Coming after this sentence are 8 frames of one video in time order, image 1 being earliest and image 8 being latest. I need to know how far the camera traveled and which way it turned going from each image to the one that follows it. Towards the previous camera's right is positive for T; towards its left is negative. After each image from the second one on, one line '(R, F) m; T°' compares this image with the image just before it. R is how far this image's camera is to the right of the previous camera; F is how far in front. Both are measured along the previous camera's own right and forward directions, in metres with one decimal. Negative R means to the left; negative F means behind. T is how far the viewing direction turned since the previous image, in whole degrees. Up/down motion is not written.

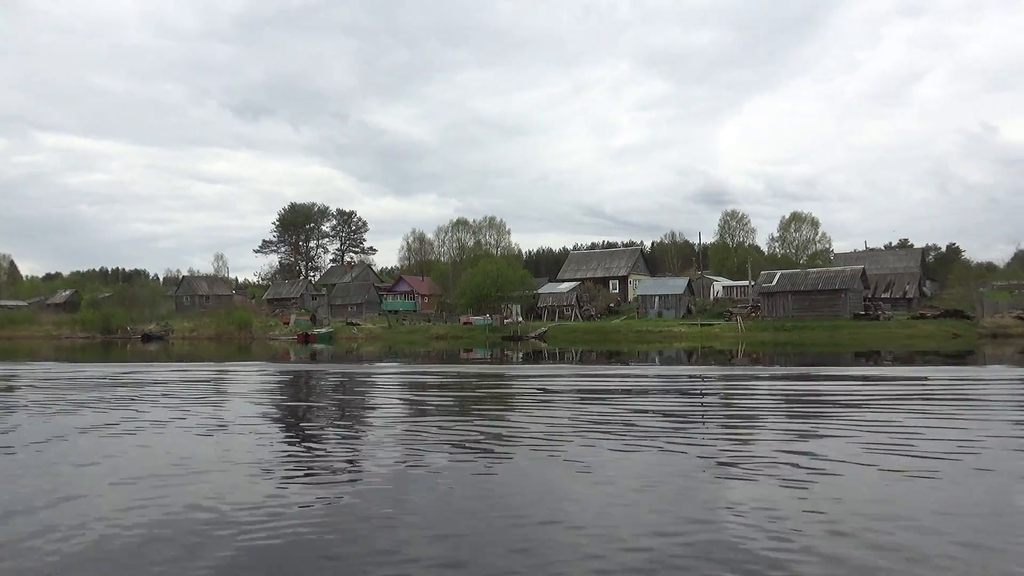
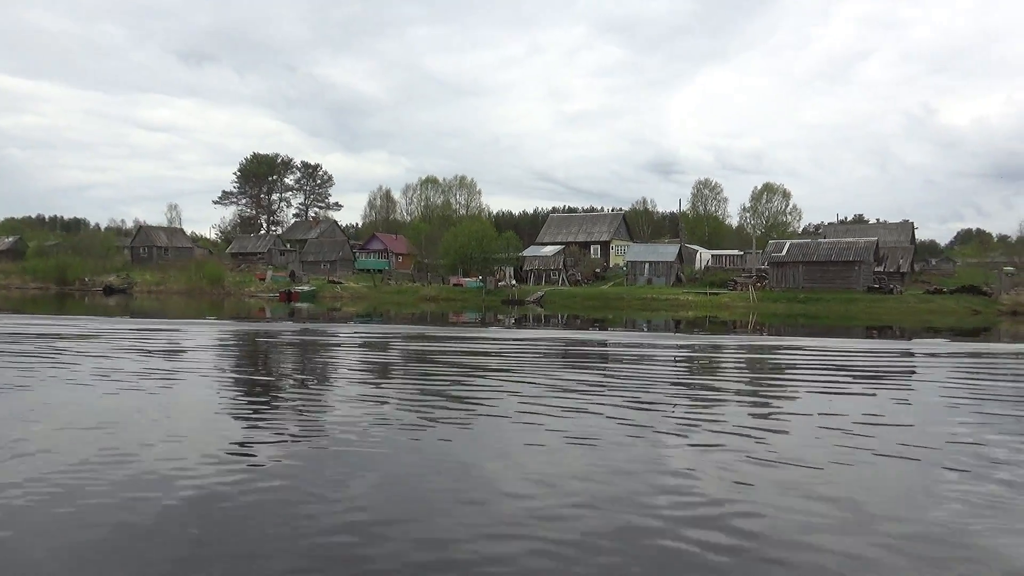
(-2.4, +1.7) m; +4°
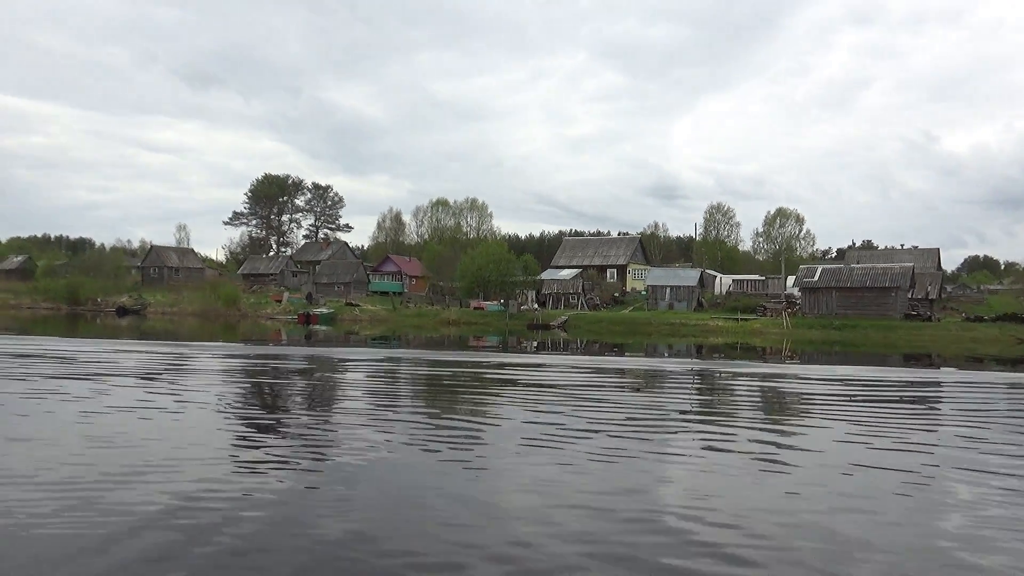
(-1.1, +0.7) m; 0°
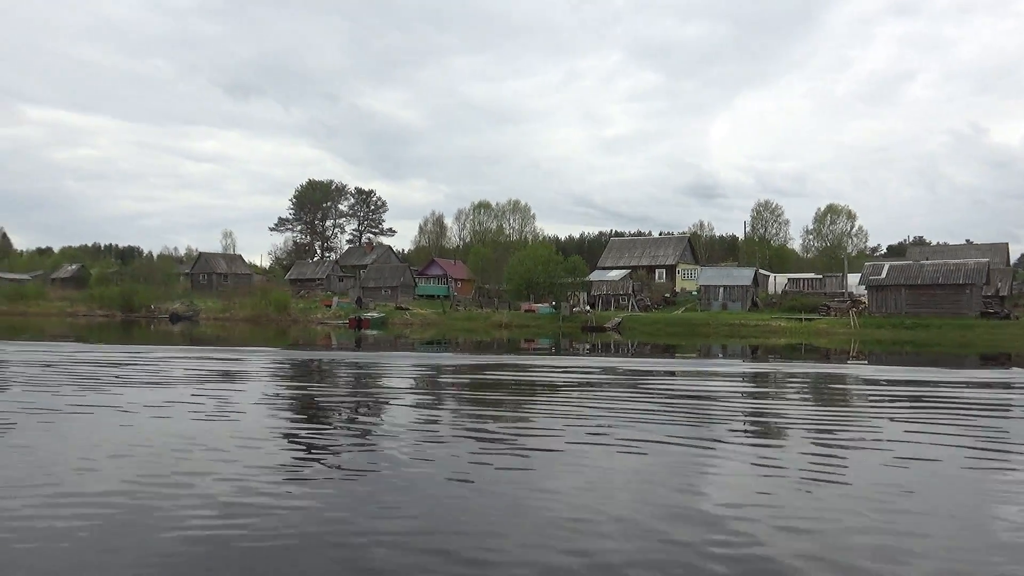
(-0.7, +0.6) m; -3°
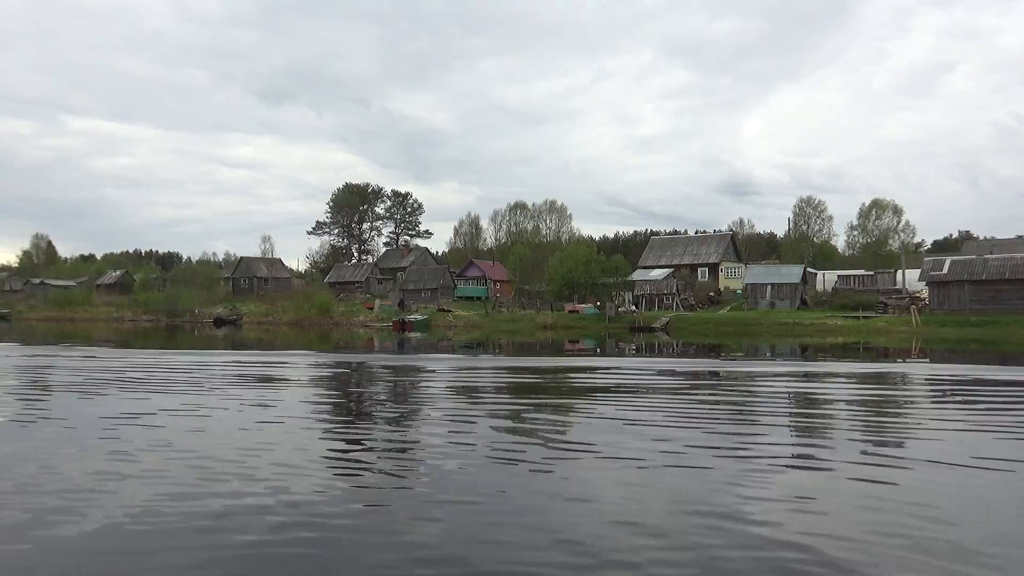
(-0.6, +0.5) m; -2°
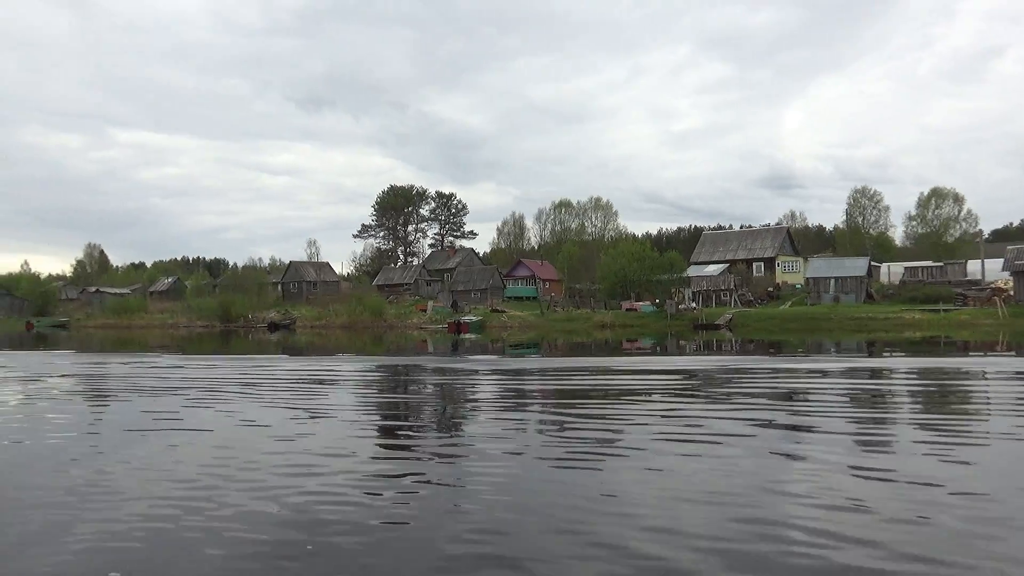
(-0.8, +0.7) m; -3°
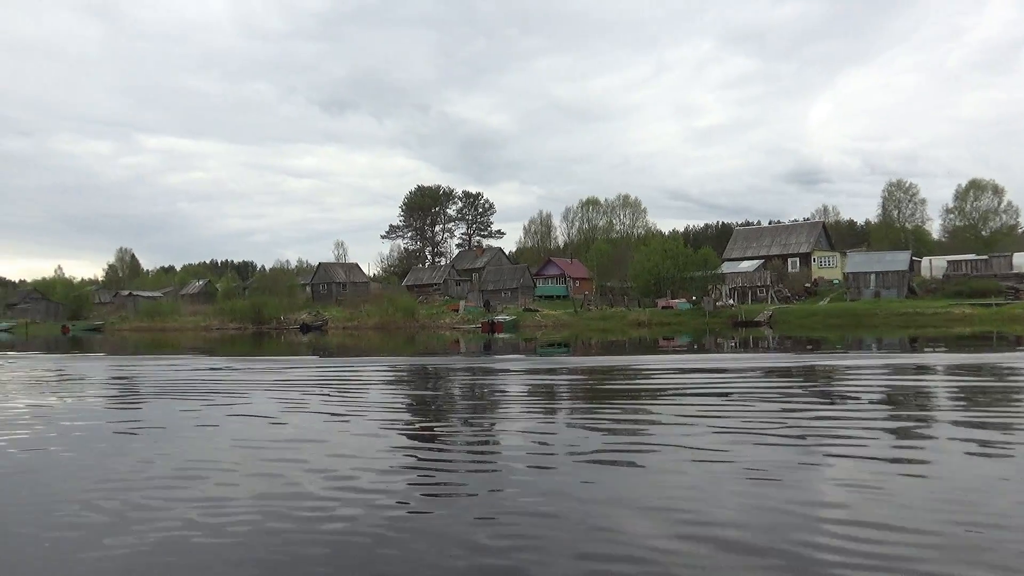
(-0.4, +0.4) m; -2°
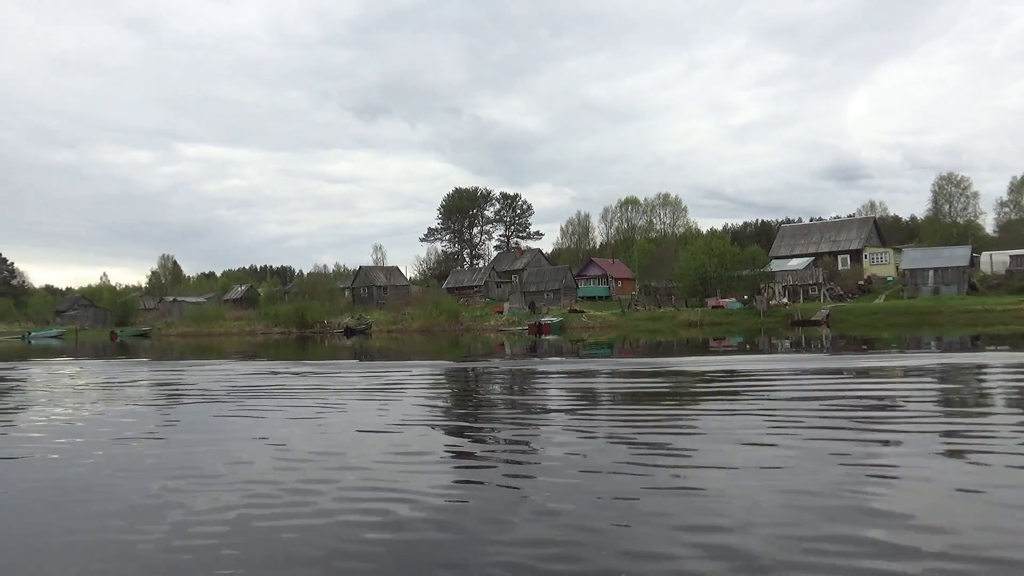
(-0.6, +0.5) m; -2°
